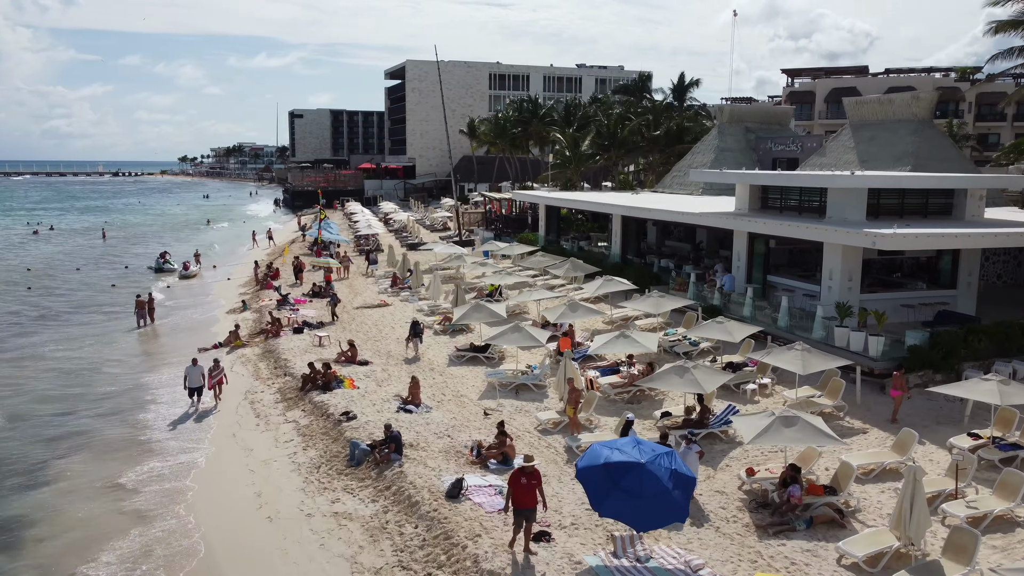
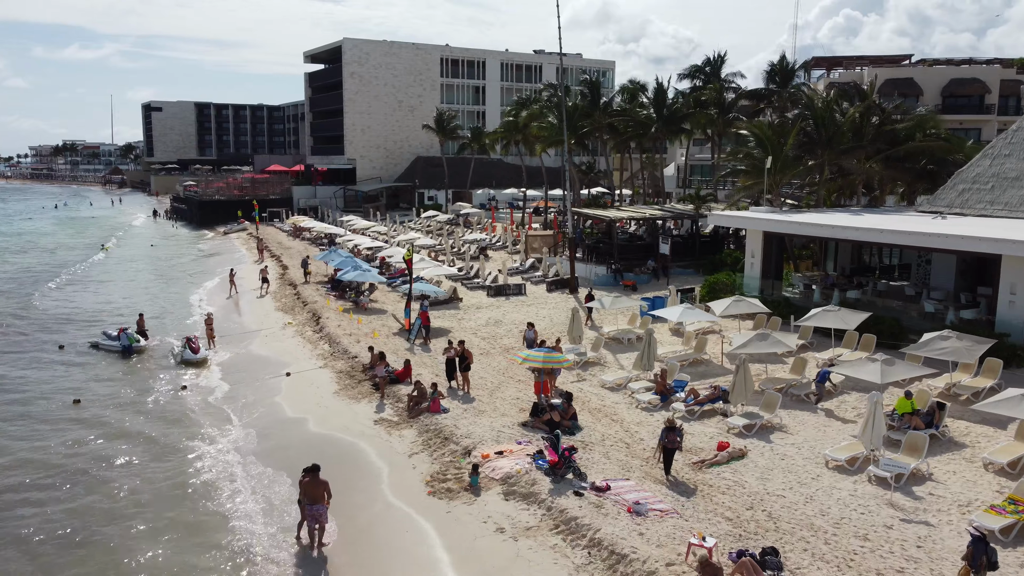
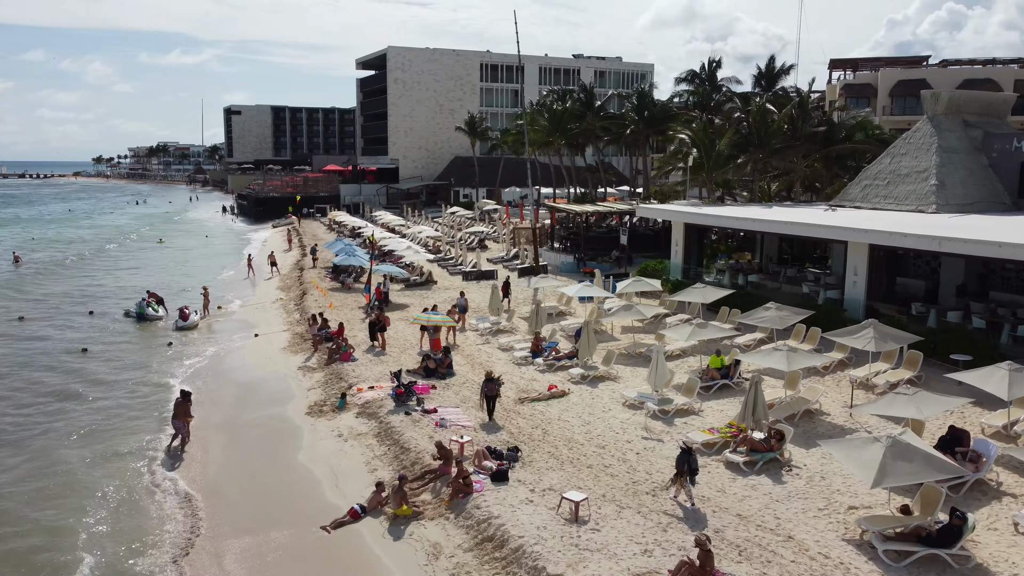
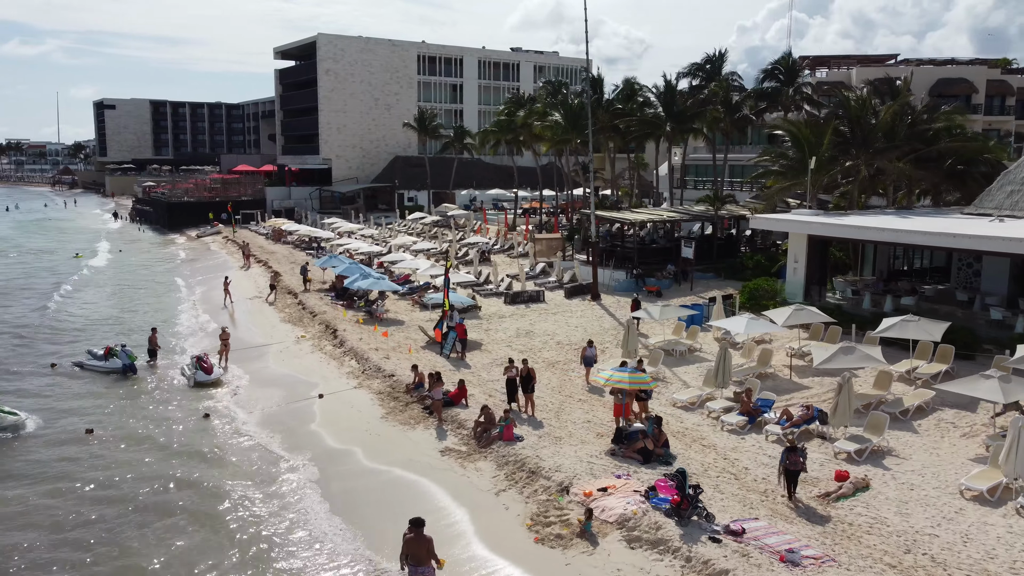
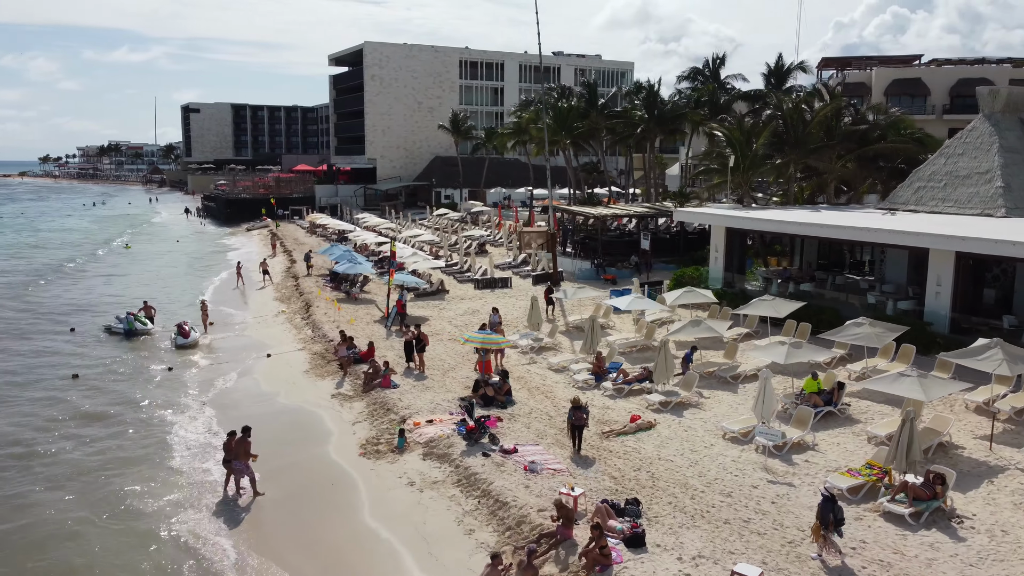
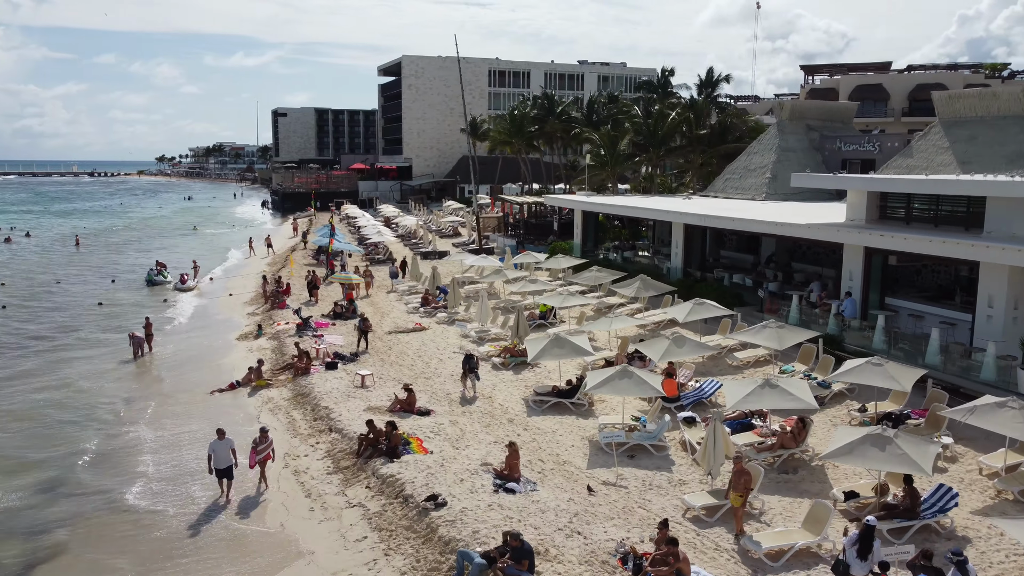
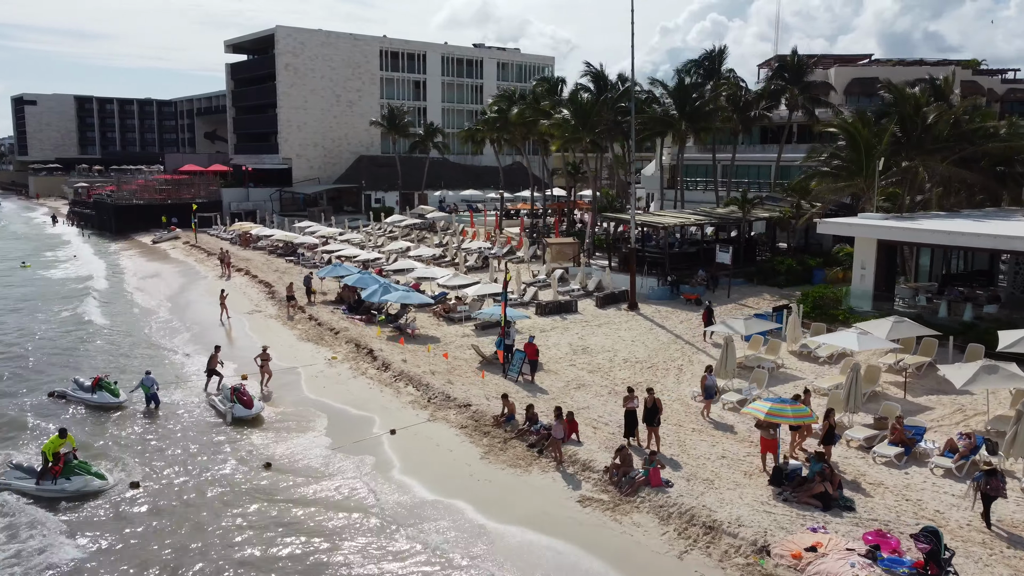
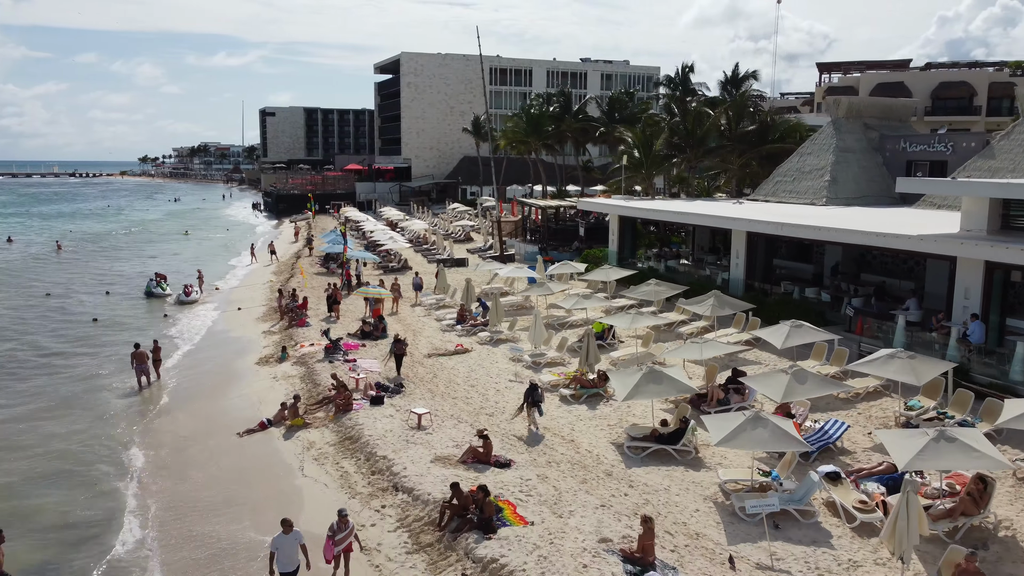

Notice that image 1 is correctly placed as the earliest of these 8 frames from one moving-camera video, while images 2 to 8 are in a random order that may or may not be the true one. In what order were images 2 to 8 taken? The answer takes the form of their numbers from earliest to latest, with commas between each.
6, 8, 3, 5, 2, 4, 7
